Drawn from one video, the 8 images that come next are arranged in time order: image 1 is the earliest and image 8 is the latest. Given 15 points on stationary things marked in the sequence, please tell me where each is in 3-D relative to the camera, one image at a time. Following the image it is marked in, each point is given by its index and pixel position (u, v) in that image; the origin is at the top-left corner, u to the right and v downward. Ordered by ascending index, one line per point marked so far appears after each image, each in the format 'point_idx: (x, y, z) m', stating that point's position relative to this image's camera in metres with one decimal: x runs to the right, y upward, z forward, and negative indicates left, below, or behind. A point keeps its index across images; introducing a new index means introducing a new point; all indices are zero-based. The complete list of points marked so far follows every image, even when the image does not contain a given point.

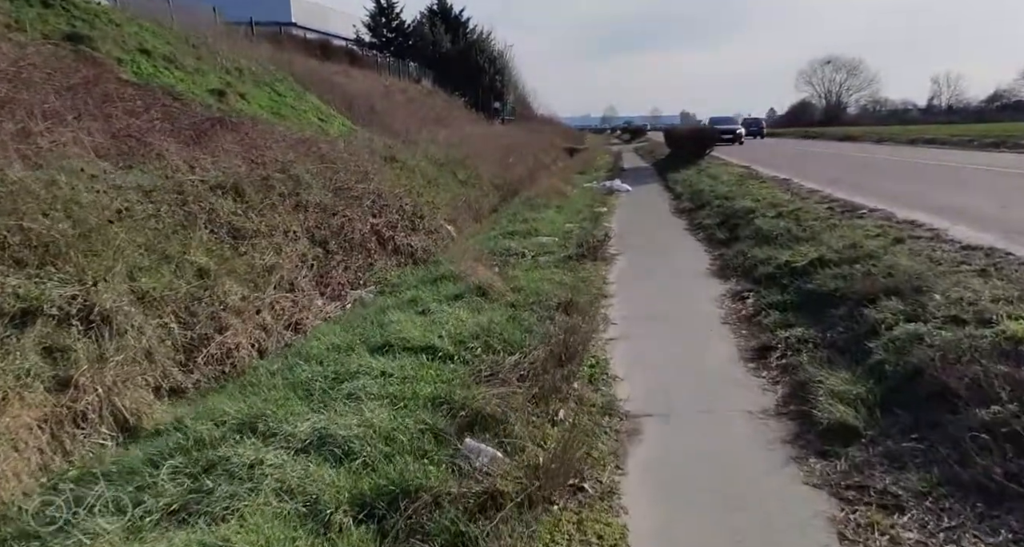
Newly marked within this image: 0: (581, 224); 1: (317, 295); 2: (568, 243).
0: (+1.1, +0.7, +11.7) m
1: (-2.0, -0.2, +7.7) m
2: (+0.7, +0.4, +9.7) m
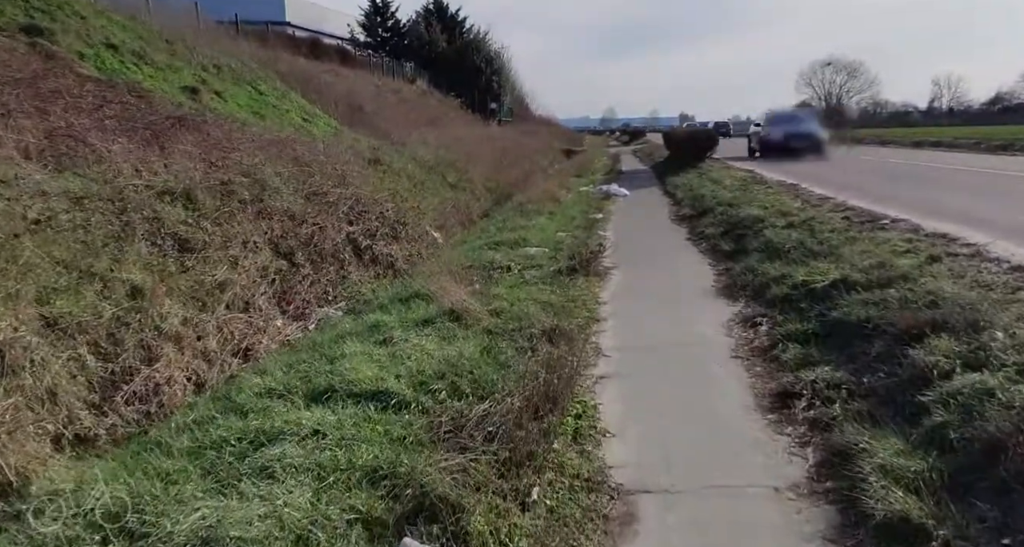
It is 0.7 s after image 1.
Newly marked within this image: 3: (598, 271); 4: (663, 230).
0: (+0.9, +0.6, +10.9) m
1: (-2.1, -0.4, +6.9) m
2: (+0.5, +0.2, +8.9) m
3: (+0.9, 0.0, +8.2) m
4: (+2.2, +0.7, +11.5) m
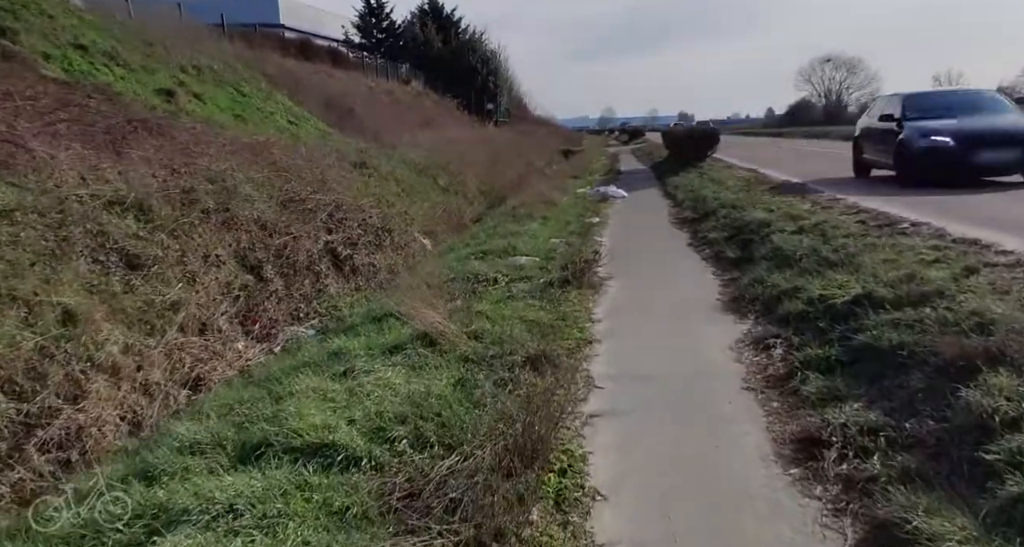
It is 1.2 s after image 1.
0: (+0.8, +0.5, +10.2) m
1: (-2.2, -0.5, +6.3) m
2: (+0.4, +0.1, +8.3) m
3: (+0.8, -0.1, +7.6) m
4: (+2.1, +0.6, +10.9) m
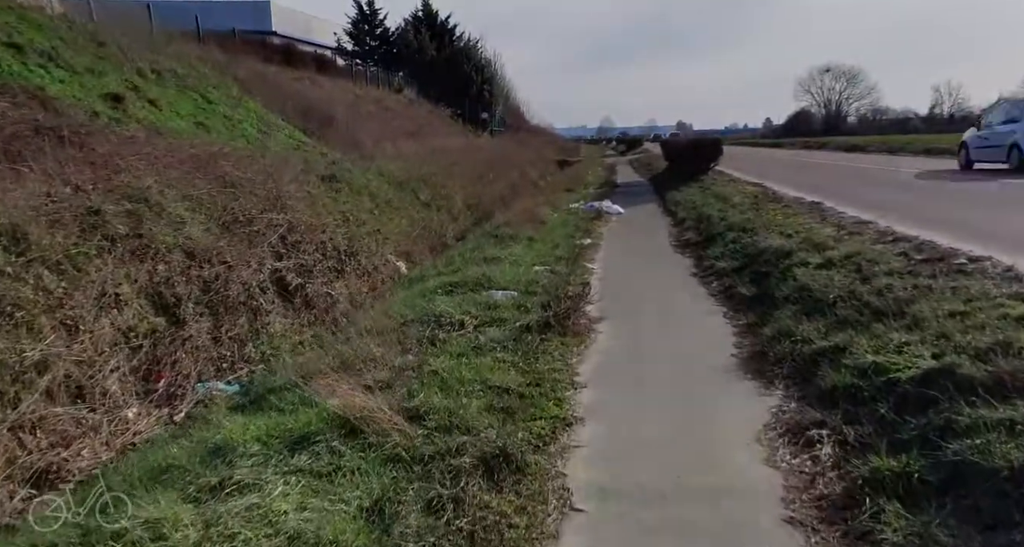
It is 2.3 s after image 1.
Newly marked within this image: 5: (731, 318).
0: (+0.5, +0.1, +9.0) m
1: (-2.5, -0.8, +5.0) m
2: (+0.2, -0.2, +7.0) m
3: (+0.6, -0.4, +6.3) m
4: (+1.8, +0.2, +9.6) m
5: (+1.8, -0.4, +6.1) m
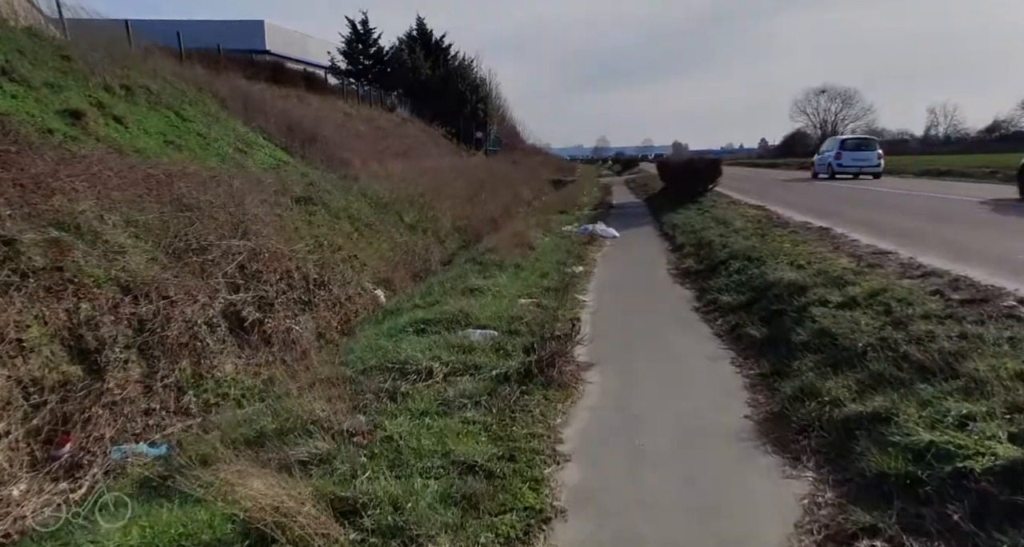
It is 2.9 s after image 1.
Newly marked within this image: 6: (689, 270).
0: (+0.3, -0.3, +8.1) m
1: (-2.6, -1.1, +4.1) m
2: (0.0, -0.5, +6.1) m
3: (+0.4, -0.7, +5.4) m
4: (+1.7, -0.2, +8.8) m
5: (+1.6, -0.6, +5.3) m
6: (+2.3, 0.0, +9.9) m
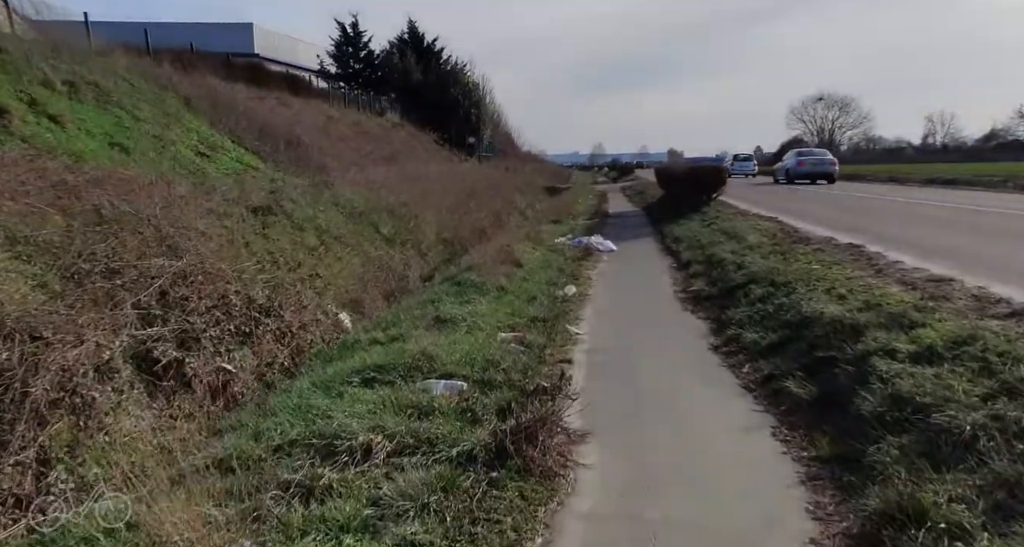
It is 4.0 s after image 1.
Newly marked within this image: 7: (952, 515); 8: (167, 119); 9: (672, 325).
0: (+0.1, -0.5, +6.7) m
1: (-2.8, -1.3, +2.7) m
2: (-0.2, -0.8, +4.7) m
3: (+0.2, -0.9, +4.0) m
4: (+1.5, -0.5, +7.4) m
5: (+1.4, -0.9, +3.9) m
6: (+2.1, -0.2, +8.5) m
7: (+1.6, -0.9, +2.9) m
8: (-6.7, +3.0, +14.9) m
9: (+1.5, -0.5, +6.9) m
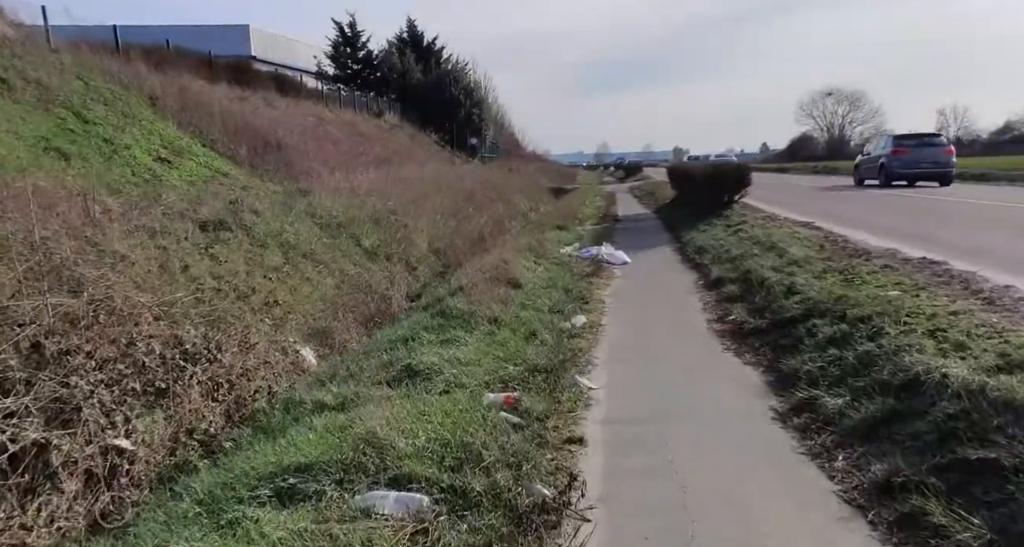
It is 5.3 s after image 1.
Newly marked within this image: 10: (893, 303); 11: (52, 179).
0: (+0.1, -0.8, +5.0) m
1: (-2.9, -1.6, +1.0) m
2: (-0.3, -1.0, +3.0) m
3: (+0.2, -1.2, +2.3) m
4: (+1.4, -0.7, +5.7) m
5: (+1.3, -1.1, +2.2) m
6: (+2.0, -0.5, +6.8) m
7: (+1.5, -1.1, +1.2) m
8: (-6.8, +2.7, +13.3) m
9: (+1.4, -0.8, +5.2) m
10: (+2.8, -0.2, +5.6) m
11: (-5.0, +1.0, +8.3) m
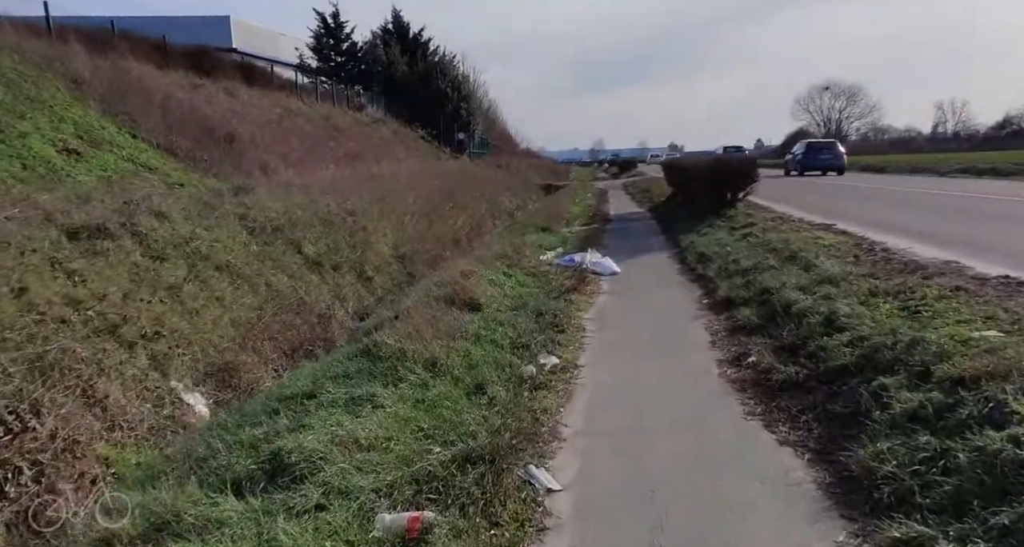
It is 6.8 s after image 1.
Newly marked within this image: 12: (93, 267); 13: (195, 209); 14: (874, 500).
0: (-0.3, -1.0, +3.1) m
1: (-3.2, -1.8, -0.9) m
2: (-0.6, -1.2, +1.2) m
3: (-0.2, -1.4, +0.5) m
4: (+1.0, -0.9, +3.8) m
5: (+1.0, -1.3, +0.3) m
6: (+1.7, -0.6, +4.9) m
7: (+1.2, -1.3, -0.7) m
8: (-7.2, +2.5, +11.3) m
9: (+1.1, -0.9, +3.3) m
10: (+2.4, -0.4, +3.7) m
11: (-5.4, +0.8, +6.3) m
12: (-3.7, 0.0, +6.5) m
13: (-4.0, +0.8, +9.4) m
14: (+1.5, -0.9, +3.1) m
